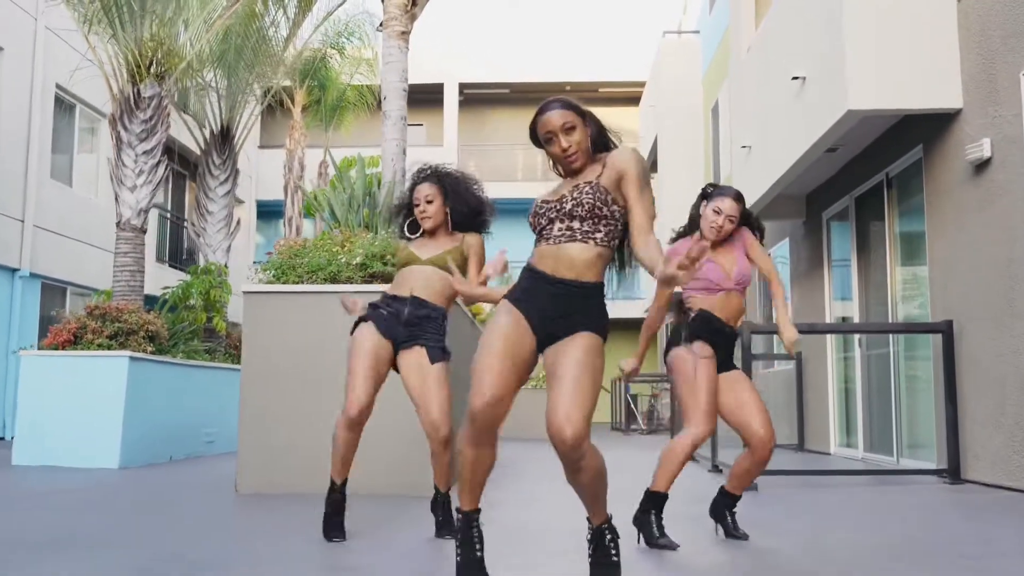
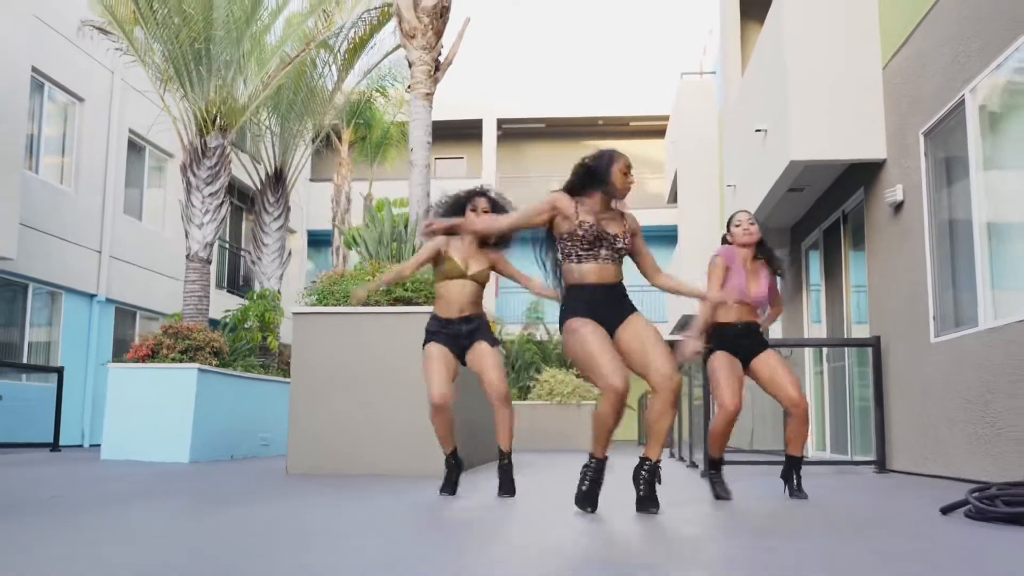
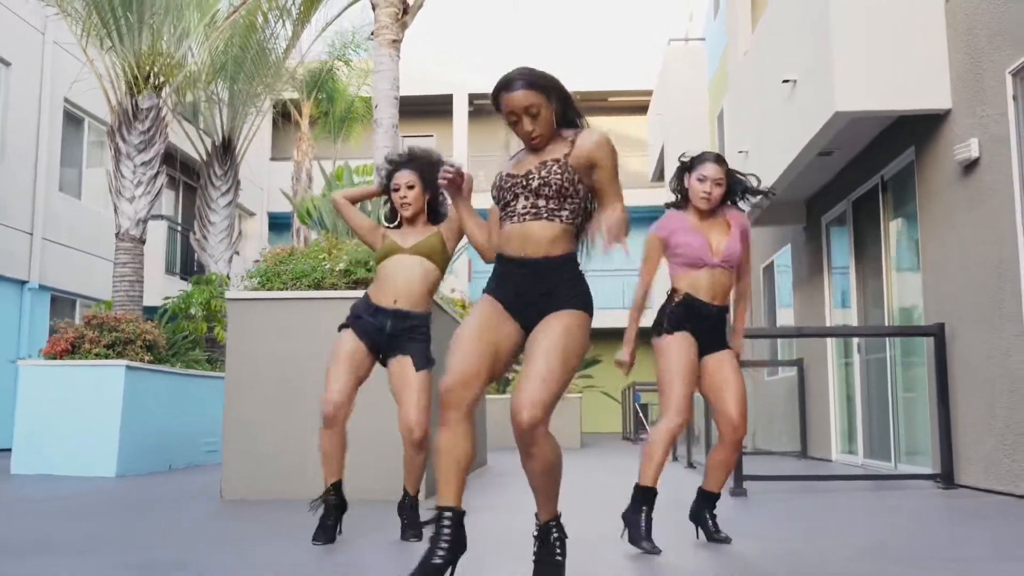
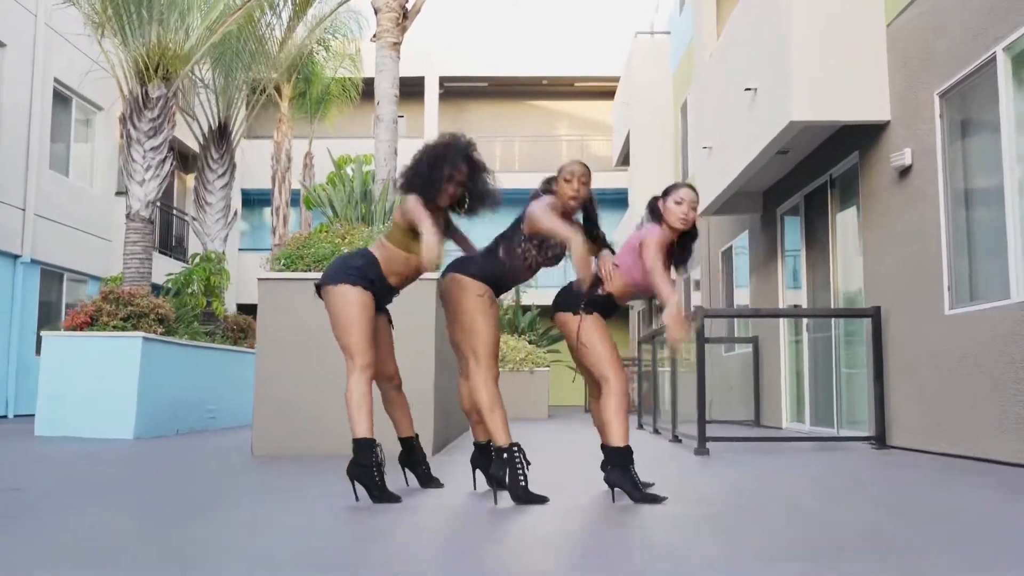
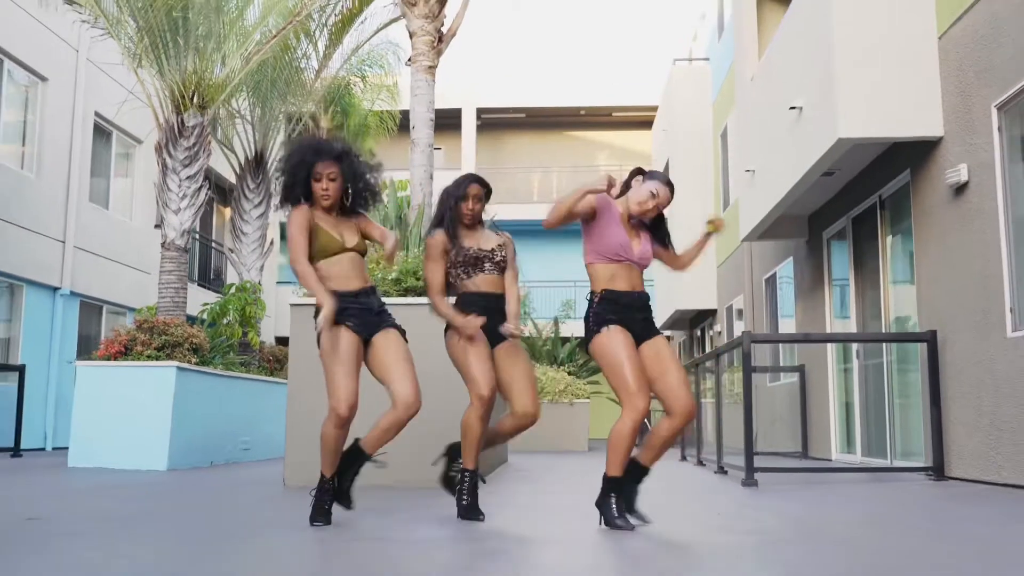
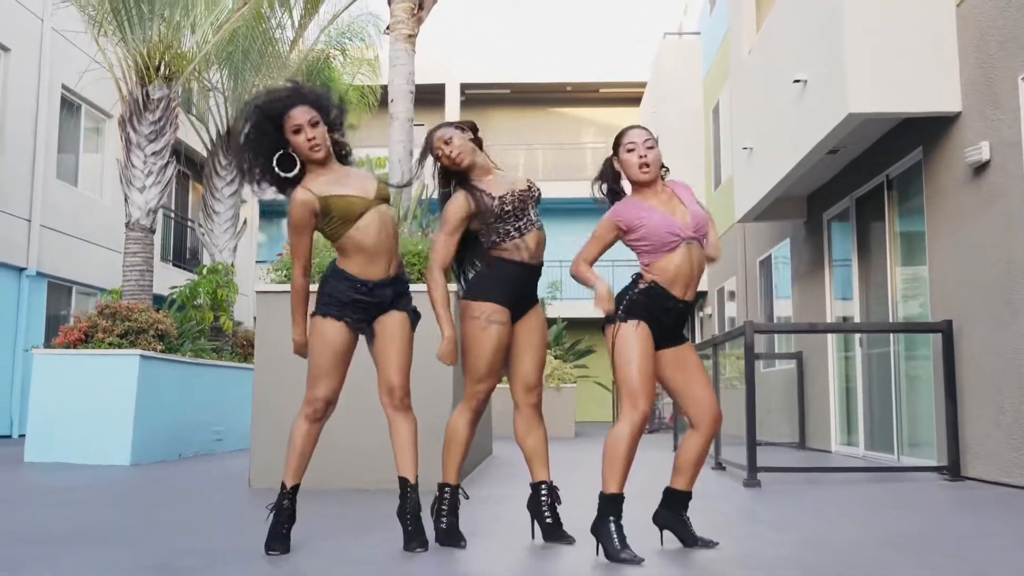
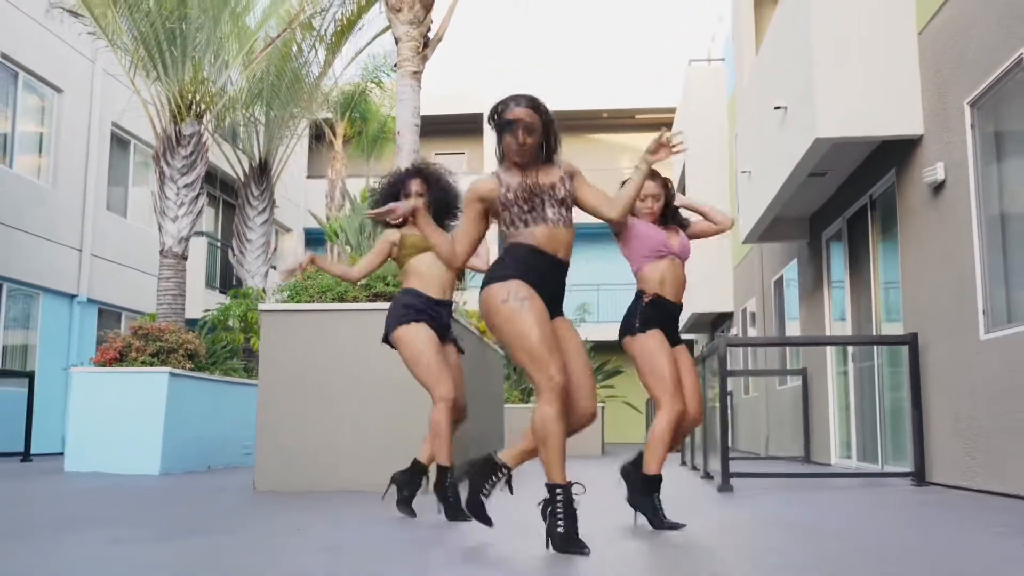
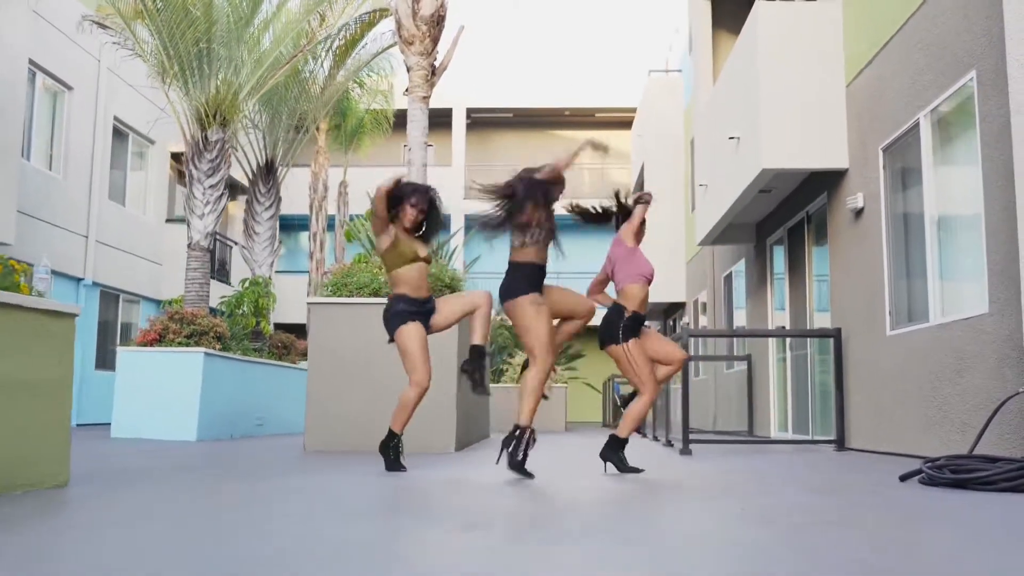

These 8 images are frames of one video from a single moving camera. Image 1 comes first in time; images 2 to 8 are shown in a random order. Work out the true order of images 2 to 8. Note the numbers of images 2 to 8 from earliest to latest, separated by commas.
3, 7, 2, 8, 4, 6, 5
